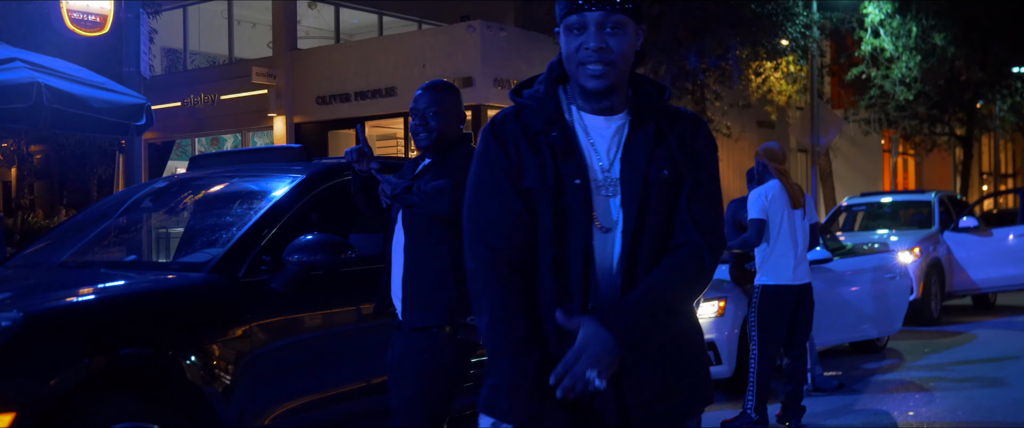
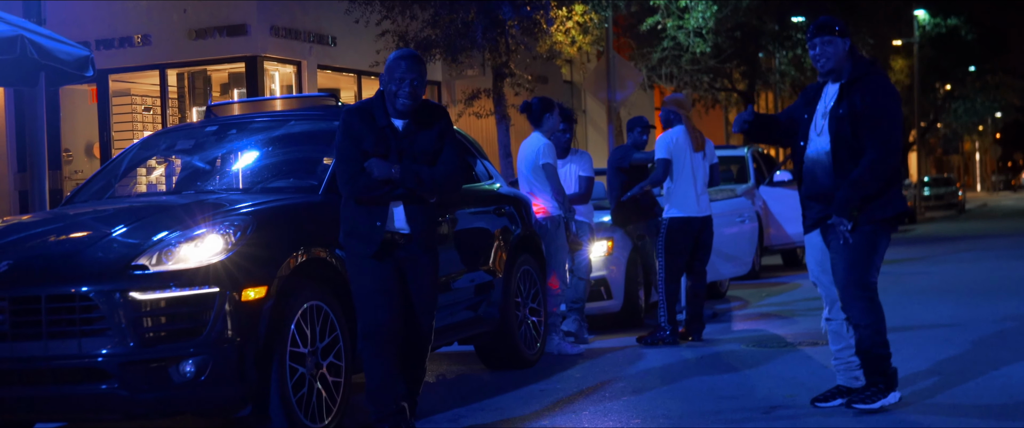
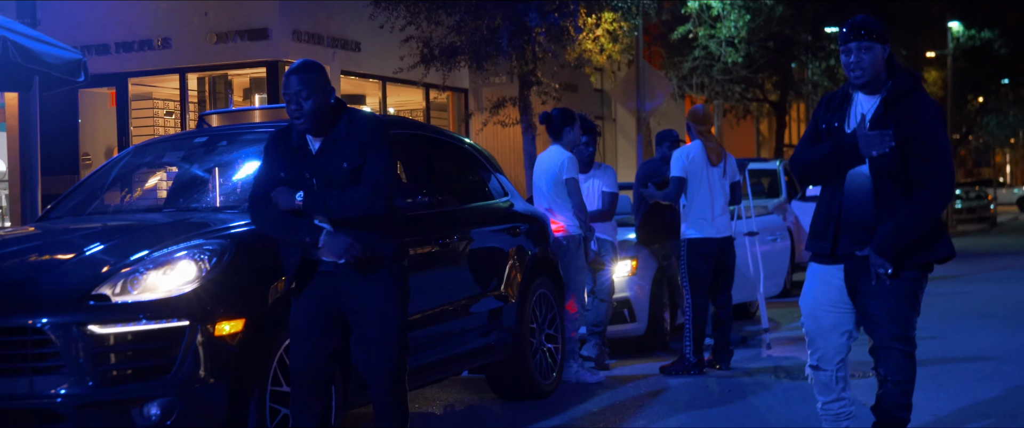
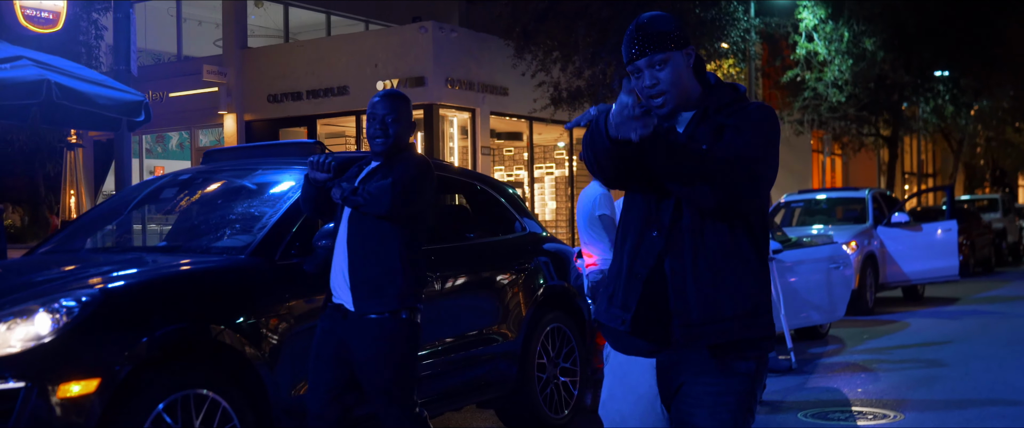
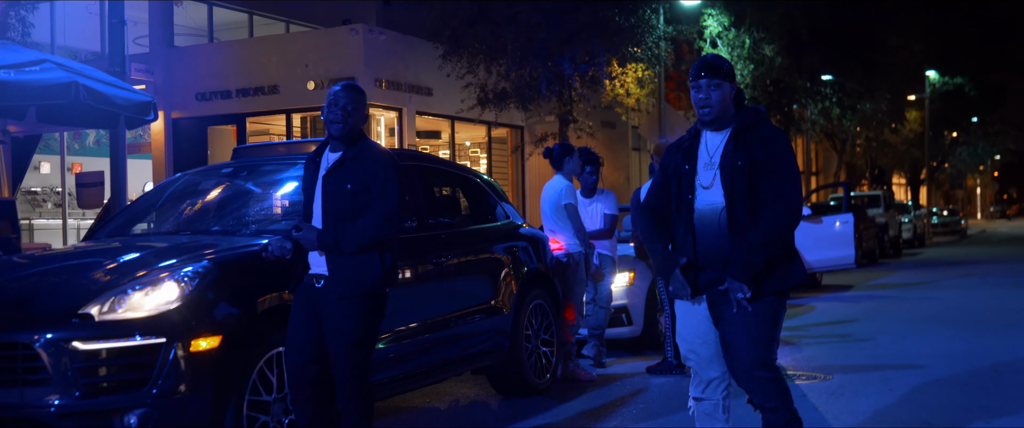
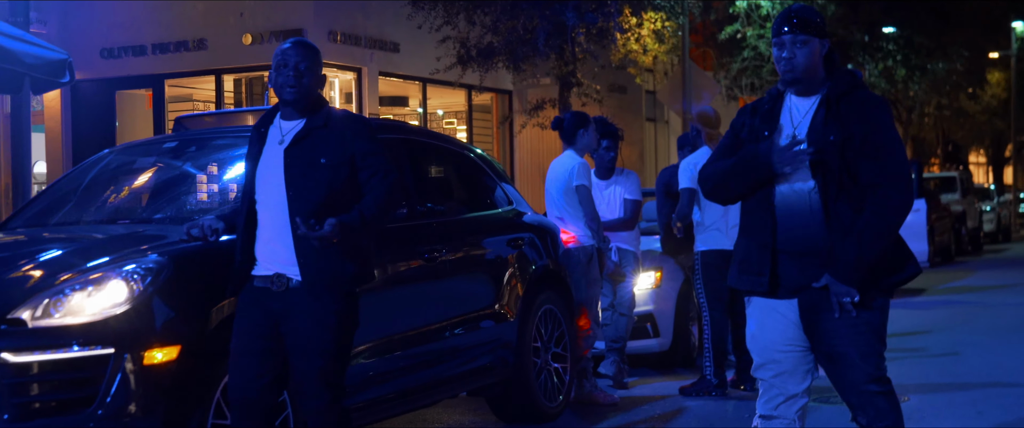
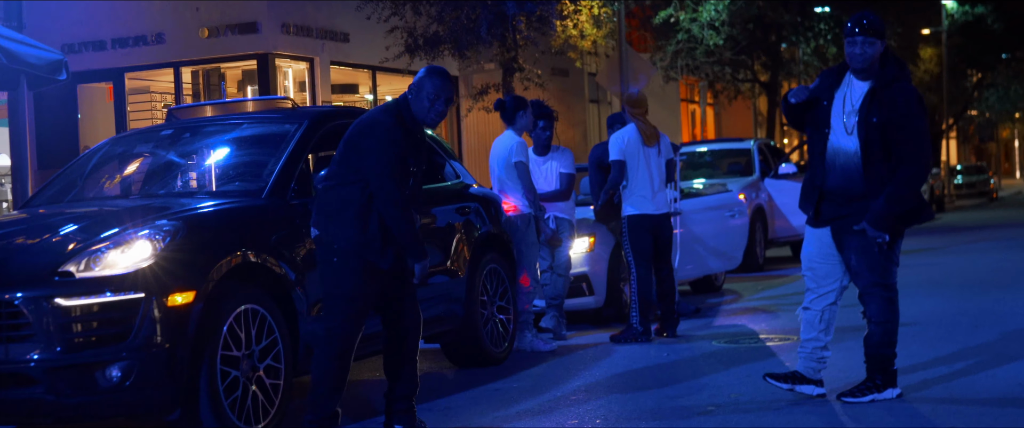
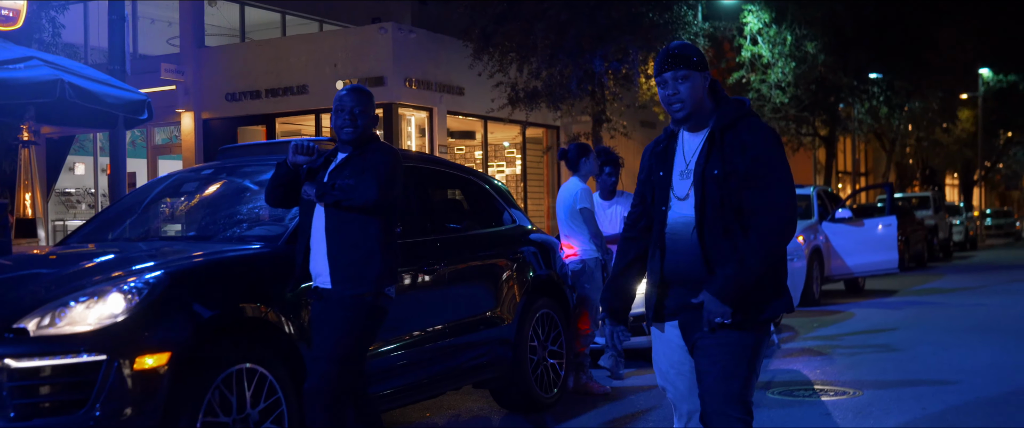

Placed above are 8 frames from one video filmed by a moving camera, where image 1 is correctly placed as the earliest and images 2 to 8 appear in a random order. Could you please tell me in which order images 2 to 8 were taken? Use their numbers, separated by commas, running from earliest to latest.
4, 8, 5, 6, 3, 2, 7
